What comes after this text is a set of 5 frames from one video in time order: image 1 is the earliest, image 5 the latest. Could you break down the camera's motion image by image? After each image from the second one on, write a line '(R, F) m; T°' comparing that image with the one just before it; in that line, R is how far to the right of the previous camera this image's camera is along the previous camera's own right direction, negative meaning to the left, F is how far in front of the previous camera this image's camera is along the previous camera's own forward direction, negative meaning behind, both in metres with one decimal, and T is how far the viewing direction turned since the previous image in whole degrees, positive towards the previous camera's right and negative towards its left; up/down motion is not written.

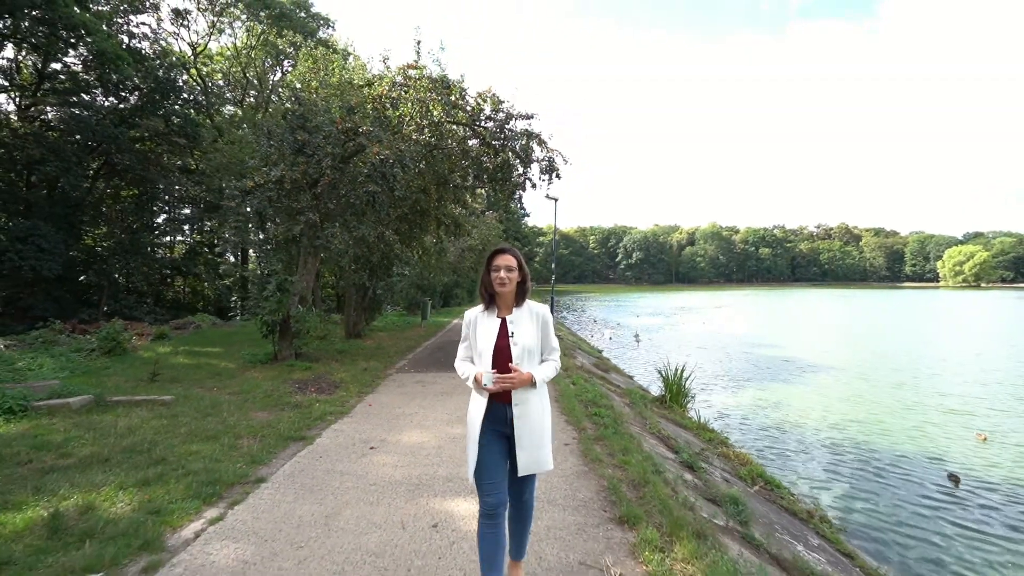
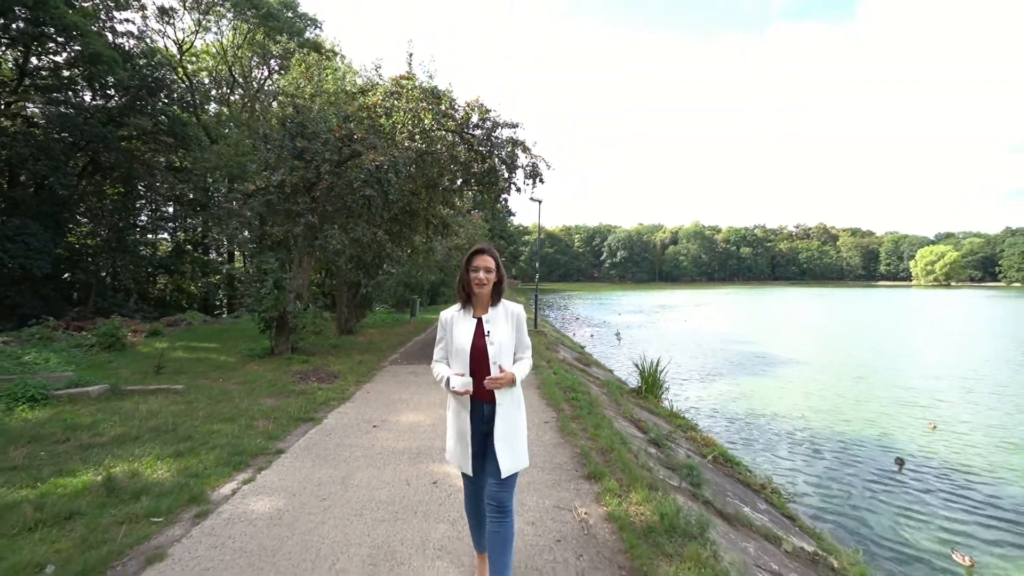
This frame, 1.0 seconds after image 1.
(0.0, -0.7) m; +2°
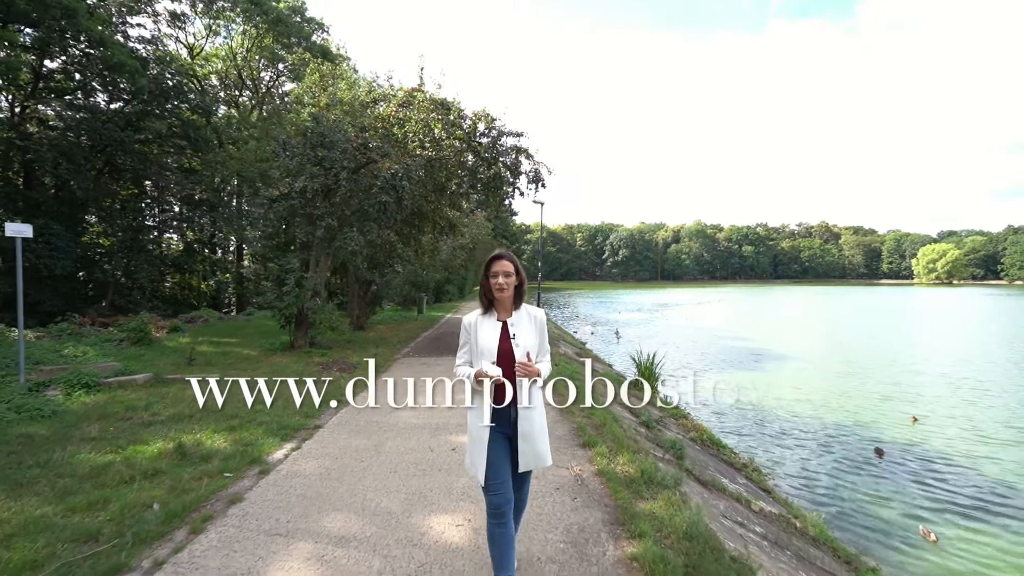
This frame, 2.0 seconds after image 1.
(0.0, -0.8) m; 0°
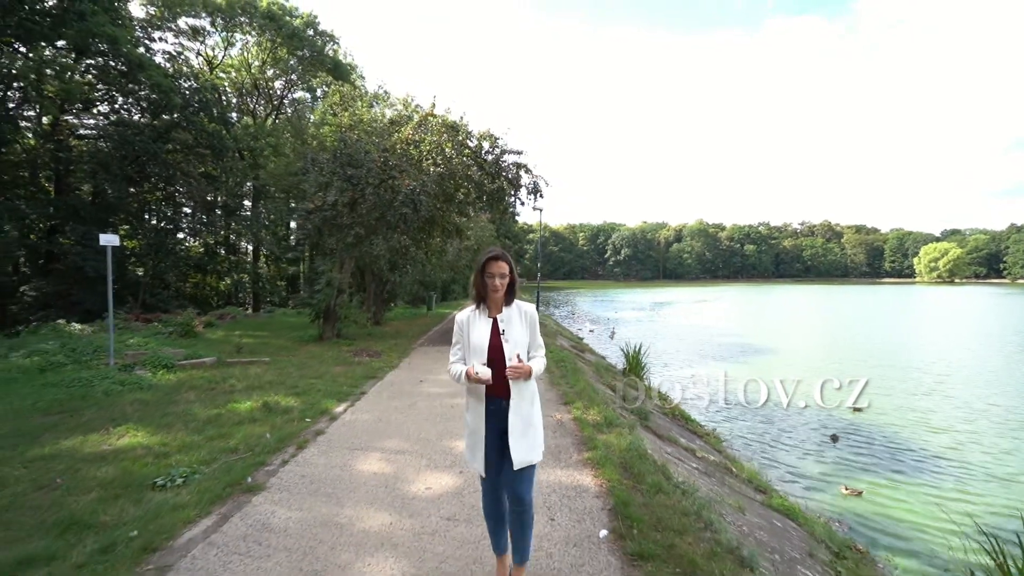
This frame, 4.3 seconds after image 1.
(0.0, -1.8) m; 0°
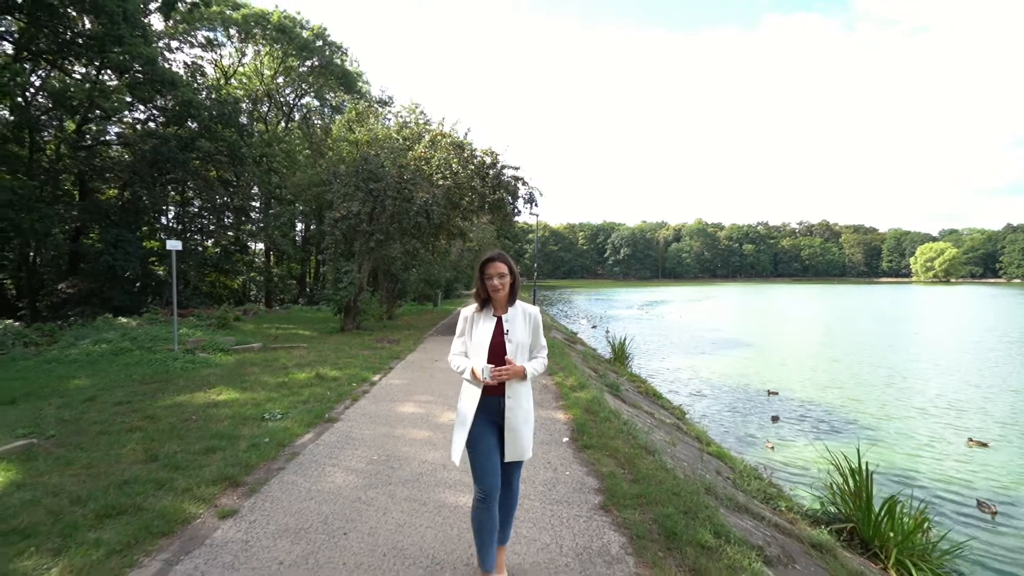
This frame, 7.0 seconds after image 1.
(+0.1, -2.1) m; 0°
